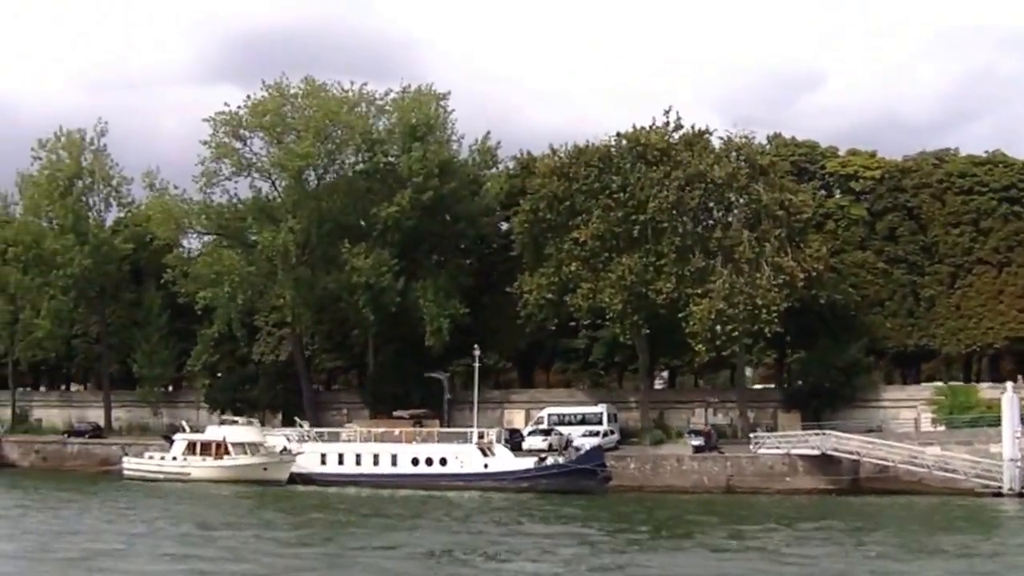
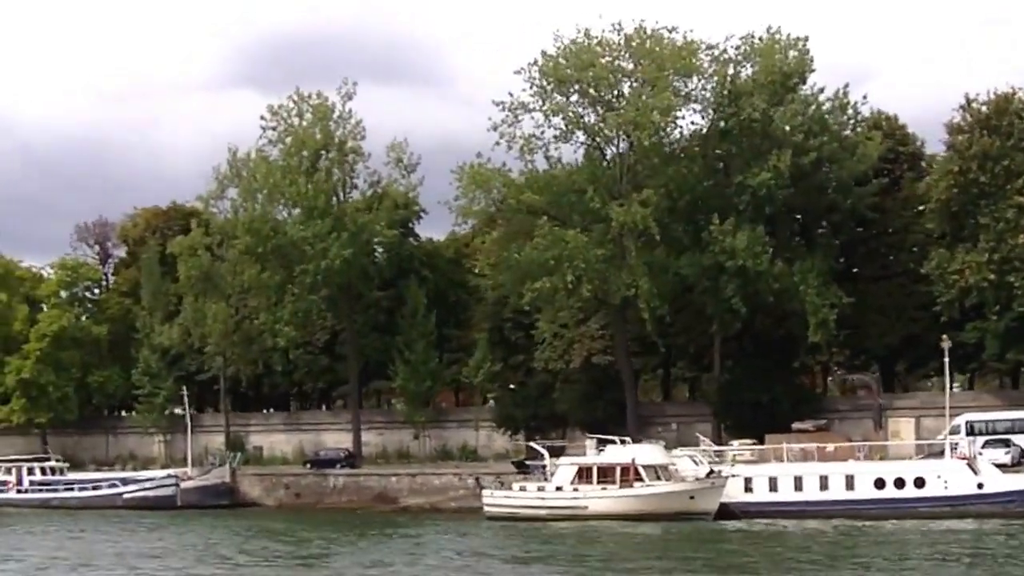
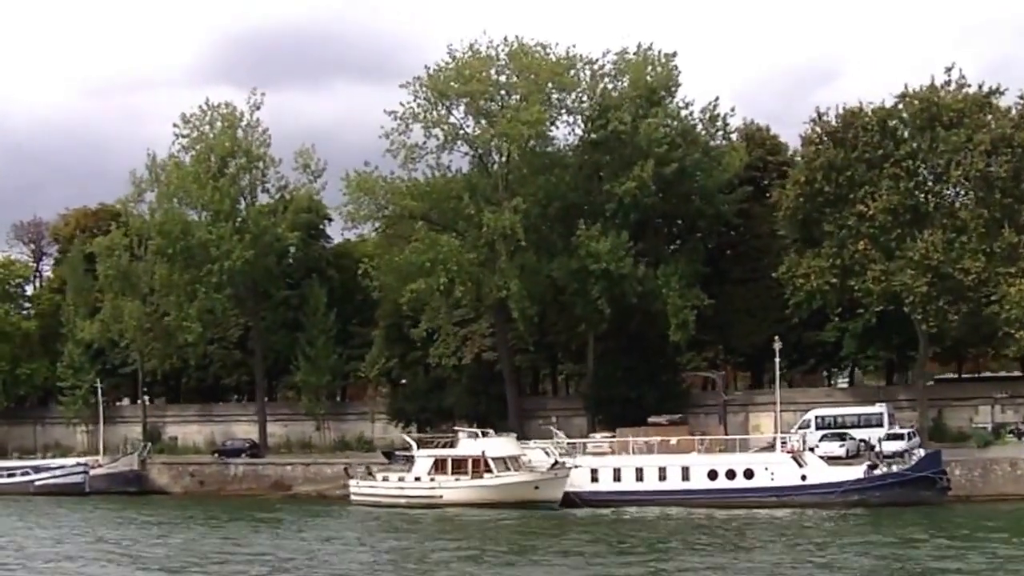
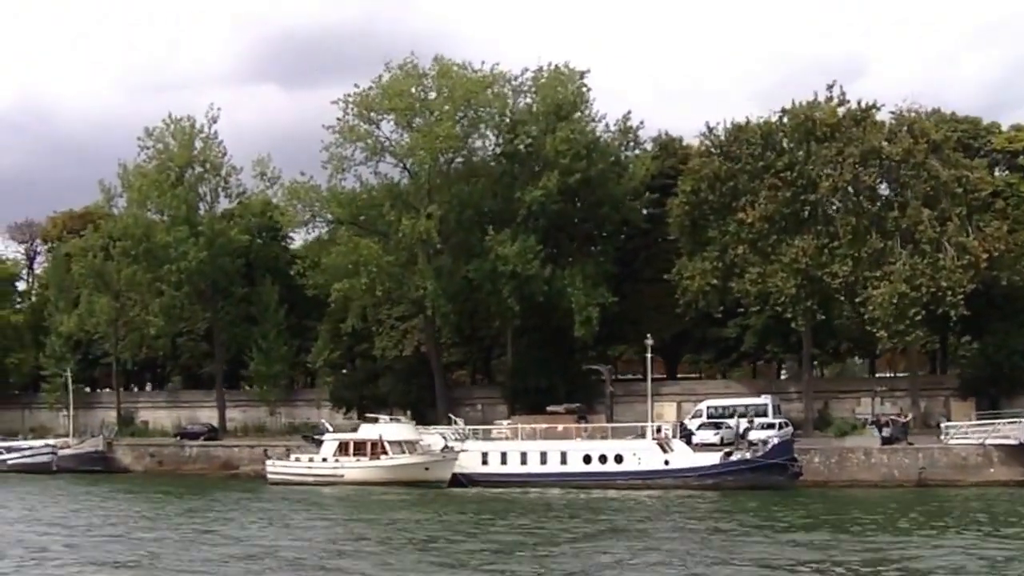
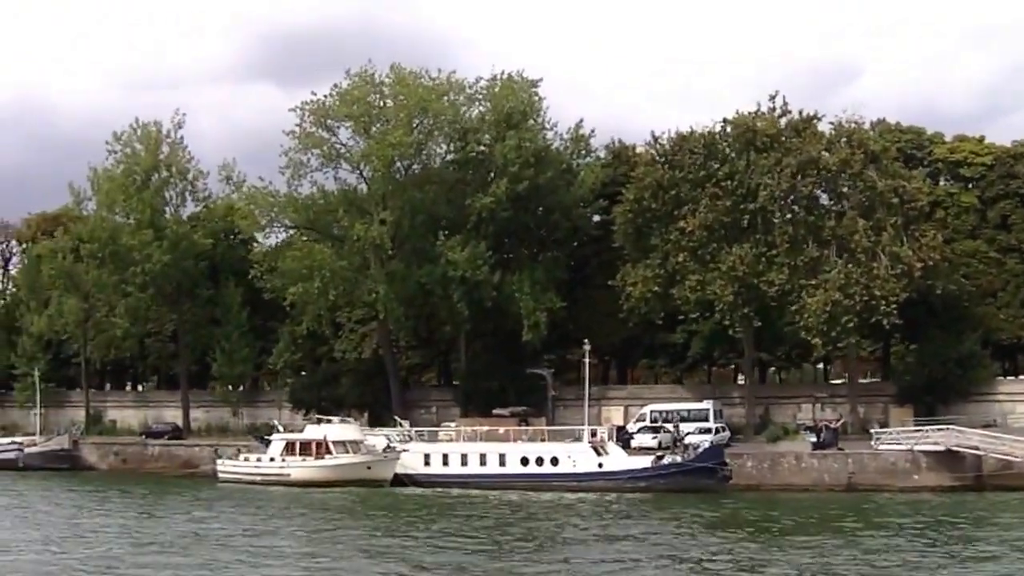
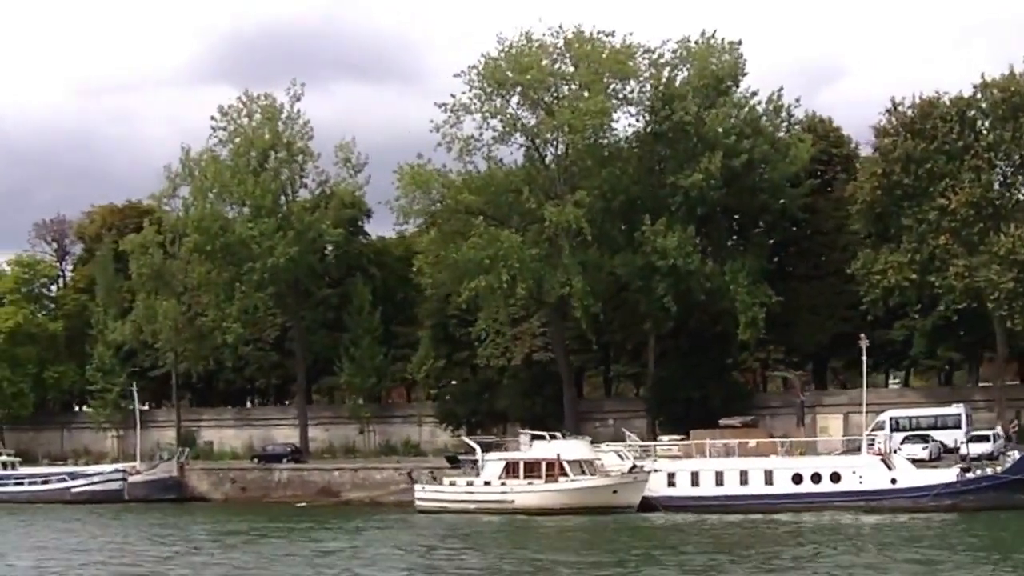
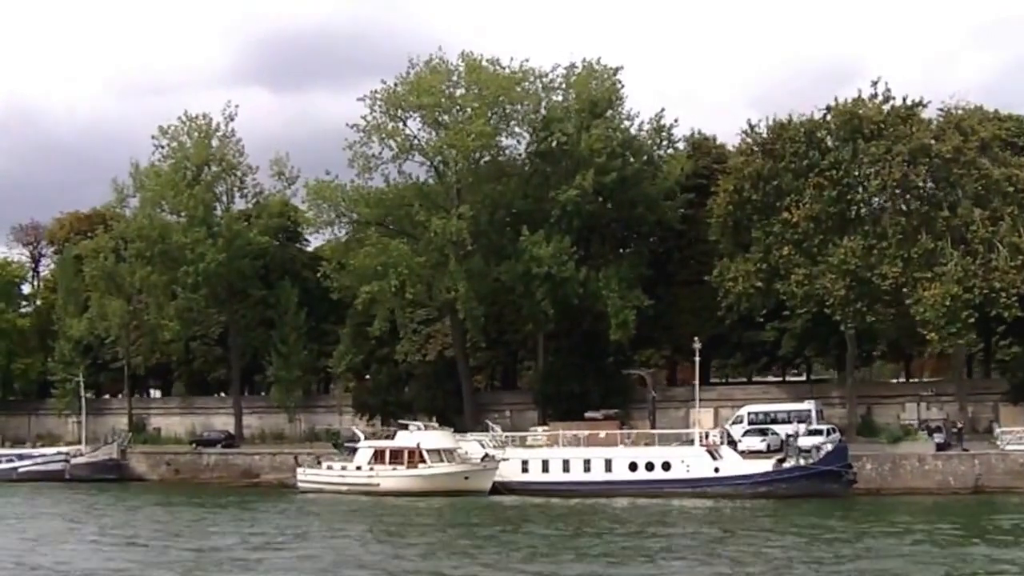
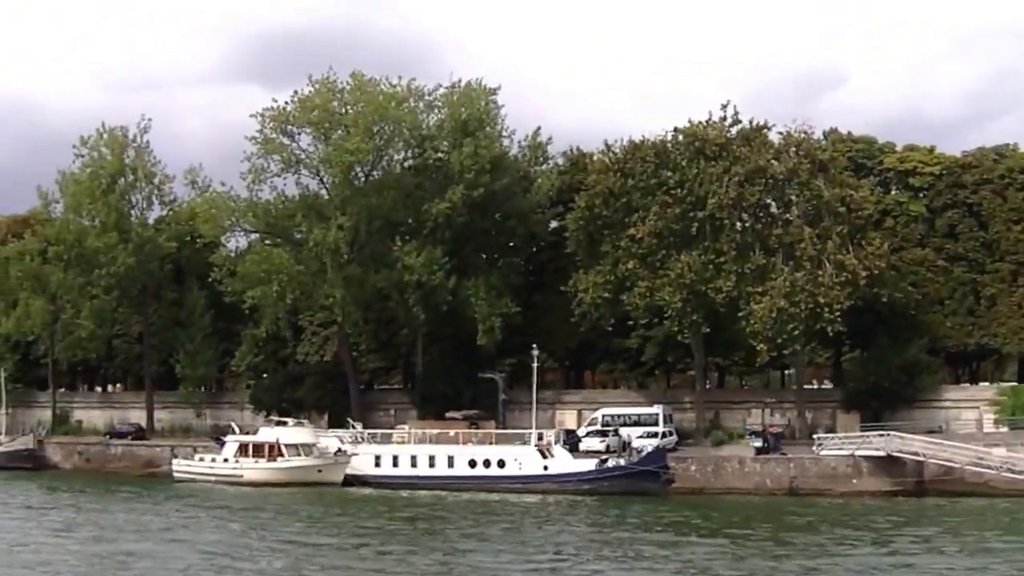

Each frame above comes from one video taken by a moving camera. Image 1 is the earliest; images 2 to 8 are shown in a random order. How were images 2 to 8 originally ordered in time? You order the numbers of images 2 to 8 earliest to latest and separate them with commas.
8, 5, 4, 7, 3, 6, 2
